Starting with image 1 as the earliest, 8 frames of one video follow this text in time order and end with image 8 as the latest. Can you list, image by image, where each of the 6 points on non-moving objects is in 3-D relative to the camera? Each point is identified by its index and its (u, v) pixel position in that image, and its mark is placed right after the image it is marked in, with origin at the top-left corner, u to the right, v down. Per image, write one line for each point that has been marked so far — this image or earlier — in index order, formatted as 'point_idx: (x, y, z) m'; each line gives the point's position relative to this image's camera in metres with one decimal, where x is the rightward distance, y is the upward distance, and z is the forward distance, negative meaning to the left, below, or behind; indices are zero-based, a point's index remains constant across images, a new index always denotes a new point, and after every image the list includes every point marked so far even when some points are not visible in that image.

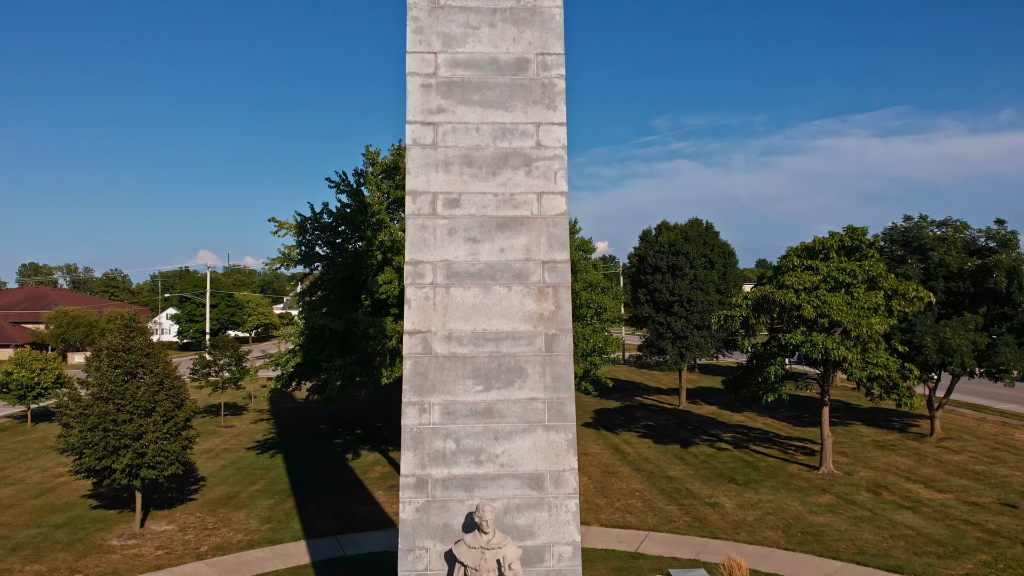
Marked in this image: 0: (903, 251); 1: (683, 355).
0: (+11.2, +1.0, +16.0) m
1: (+5.8, -1.5, +19.1) m
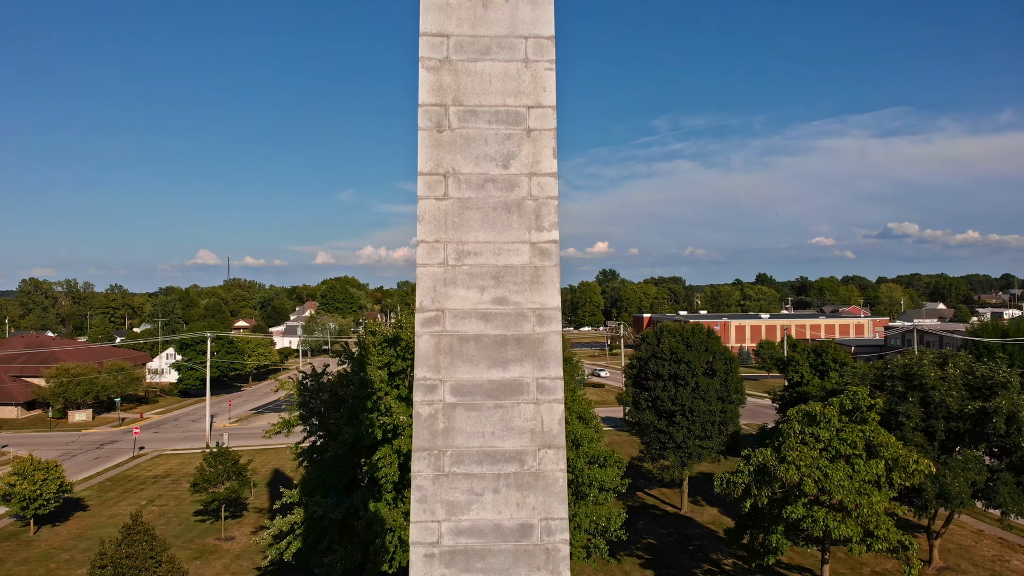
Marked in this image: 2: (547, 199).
0: (+11.3, -2.9, +16.1) m
1: (+5.8, -5.4, +19.1) m
2: (+0.3, +0.8, +4.4) m
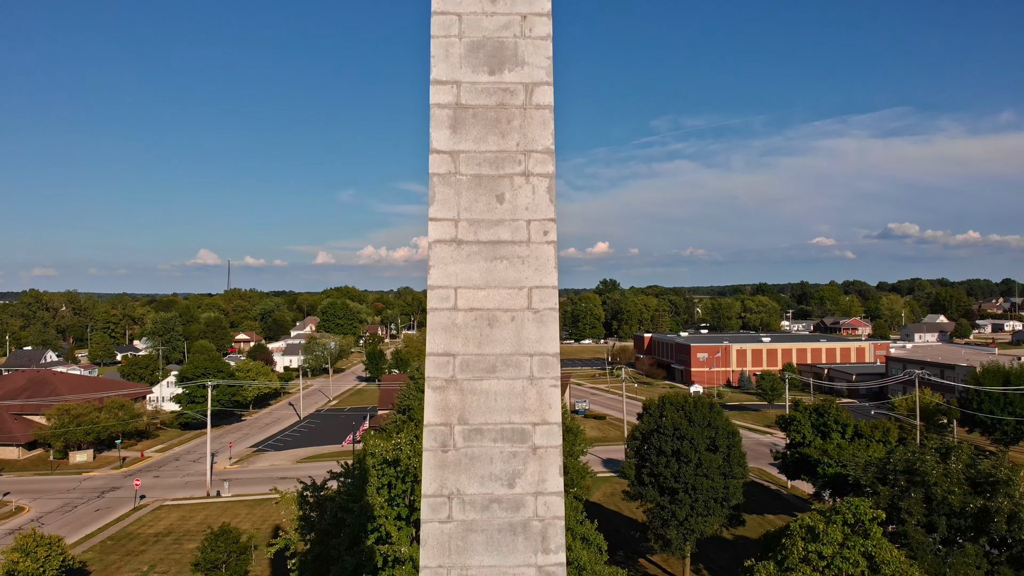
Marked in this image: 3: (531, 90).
0: (+11.3, -5.6, +16.1) m
1: (+5.9, -8.1, +19.1) m
2: (+0.3, -1.8, +4.5) m
3: (+0.2, +1.6, +4.4) m
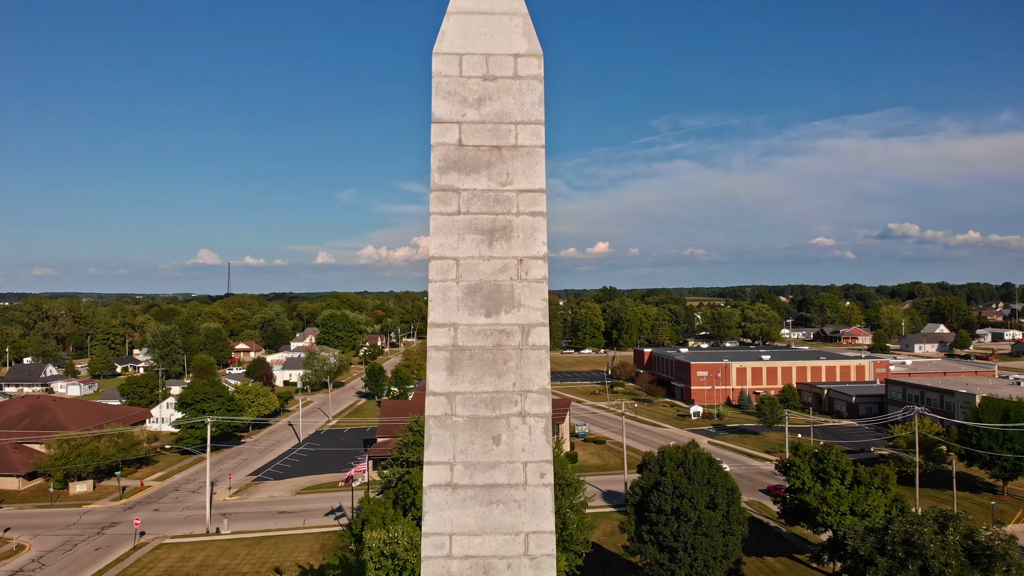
0: (+11.3, -7.6, +16.1) m
1: (+5.8, -10.1, +19.1) m
2: (+0.3, -3.8, +4.5) m
3: (+0.1, -0.4, +4.5) m
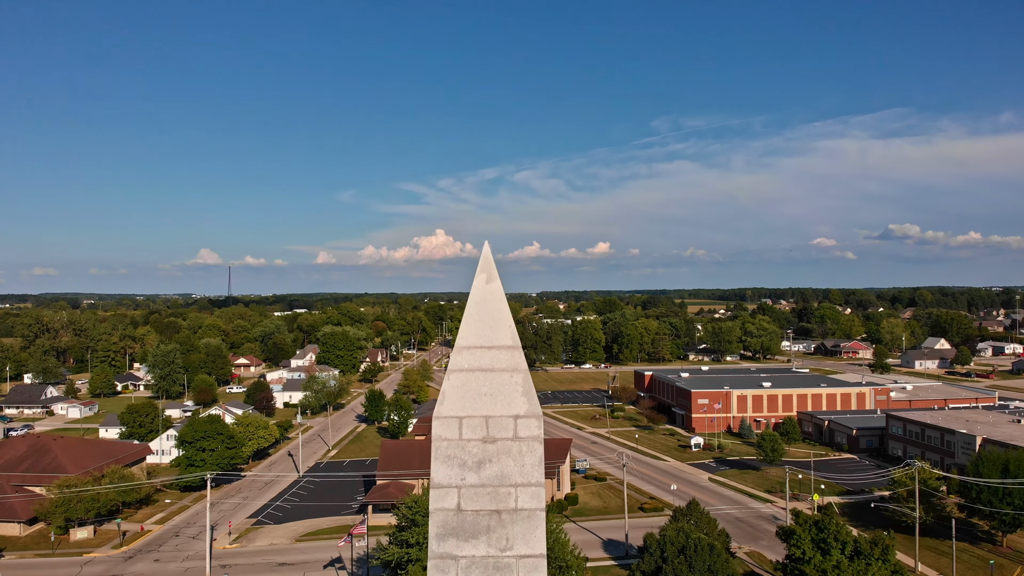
0: (+11.3, -10.7, +16.2) m
1: (+5.8, -13.3, +19.1) m
2: (+0.3, -6.8, +4.6) m
3: (+0.1, -3.3, +4.6) m
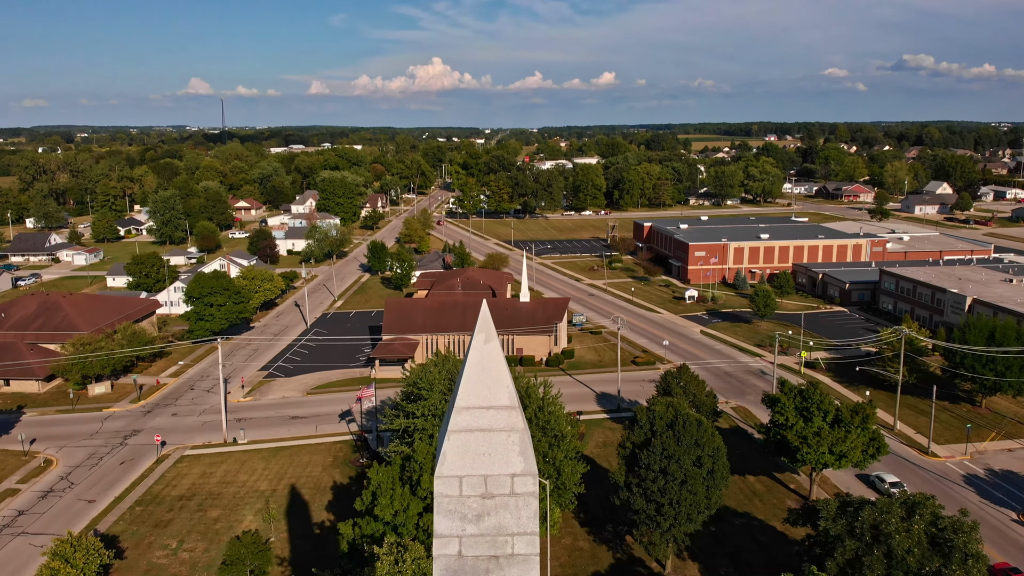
0: (+11.2, -7.5, +16.9) m
1: (+5.7, -9.2, +20.5) m
2: (+0.1, -7.0, +4.7) m
3: (0.0, -3.7, +3.8) m
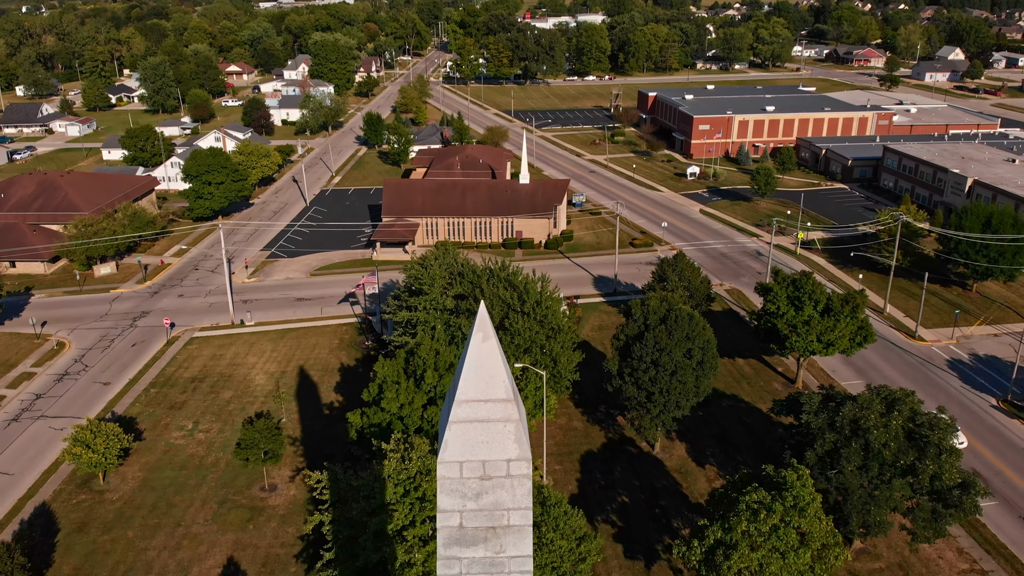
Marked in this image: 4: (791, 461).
0: (+10.9, -4.4, +17.1) m
1: (+5.5, -5.1, +21.1) m
2: (-0.4, -6.6, +5.4) m
3: (-0.6, -3.6, +3.7) m
4: (+8.6, -5.4, +17.0) m
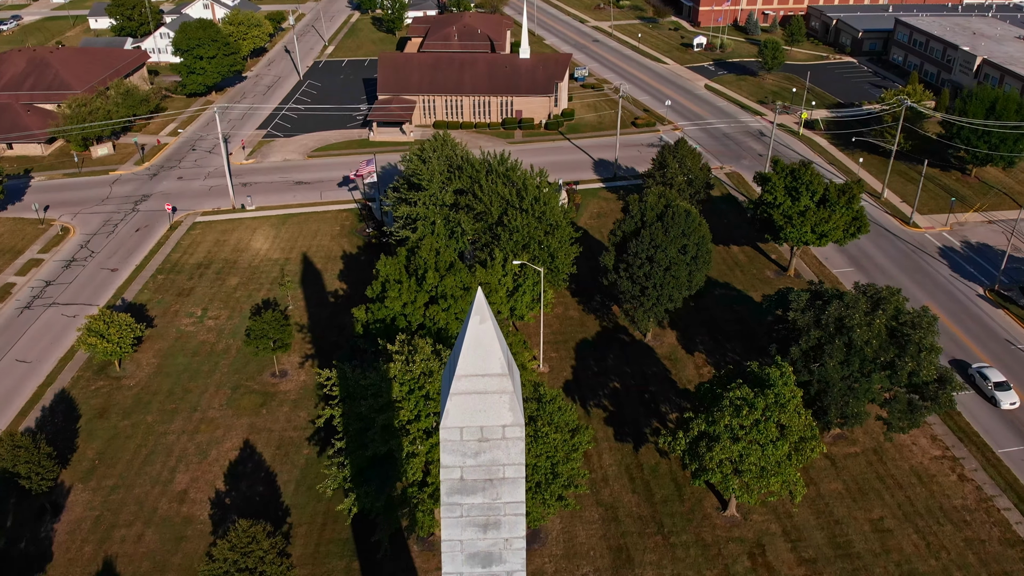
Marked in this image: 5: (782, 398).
0: (+10.4, -1.2, +16.8) m
1: (+5.2, -1.0, +21.1) m
2: (-1.2, -5.8, +6.2) m
3: (-1.5, -3.2, +4.0) m
4: (+8.1, -2.1, +17.1) m
5: (+7.7, -3.1, +16.0) m
